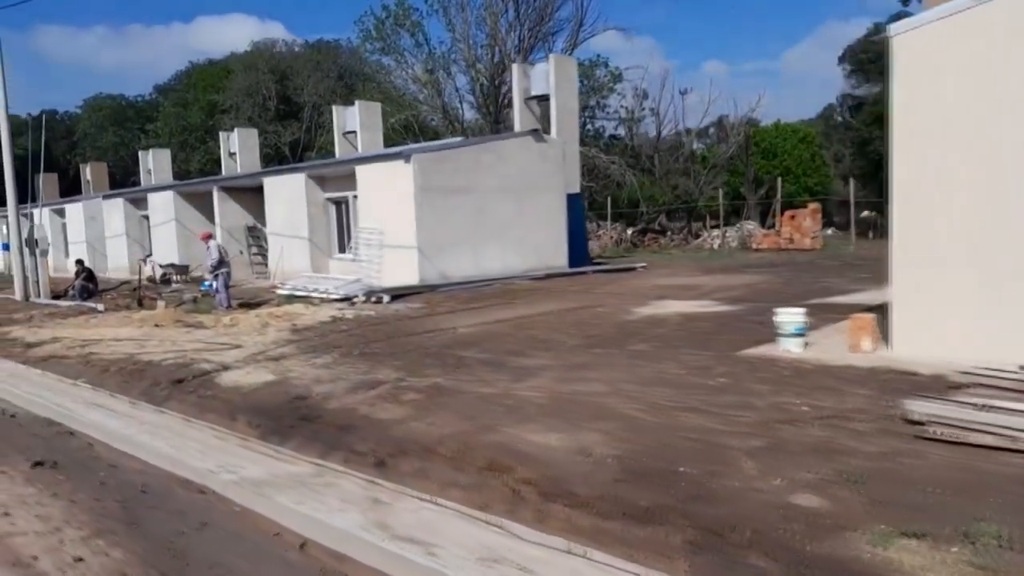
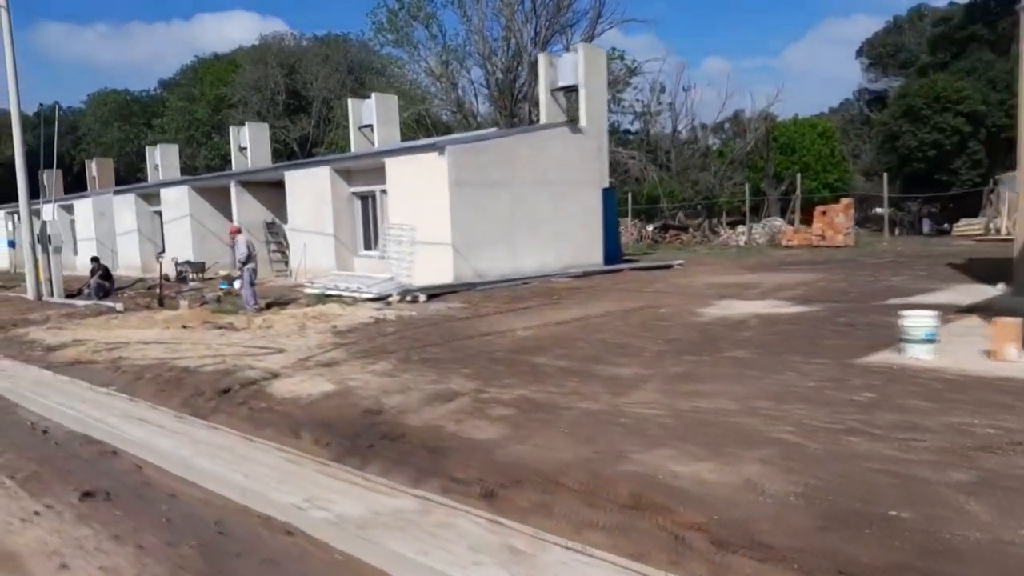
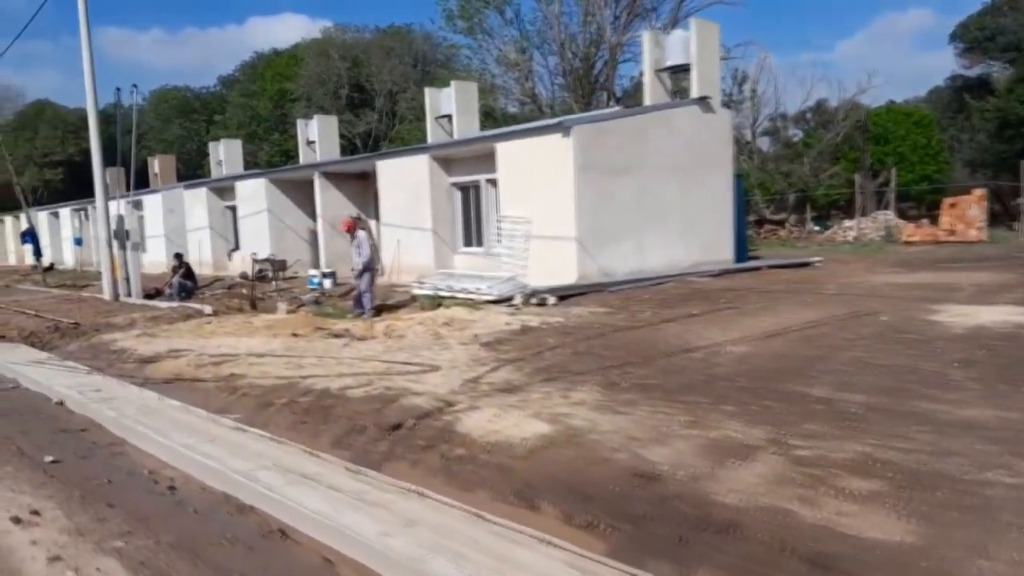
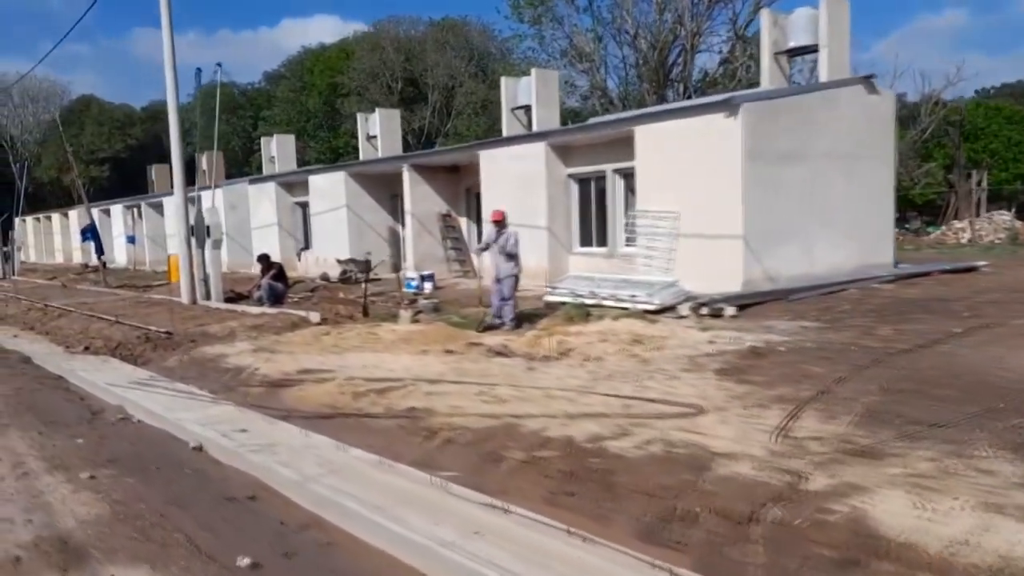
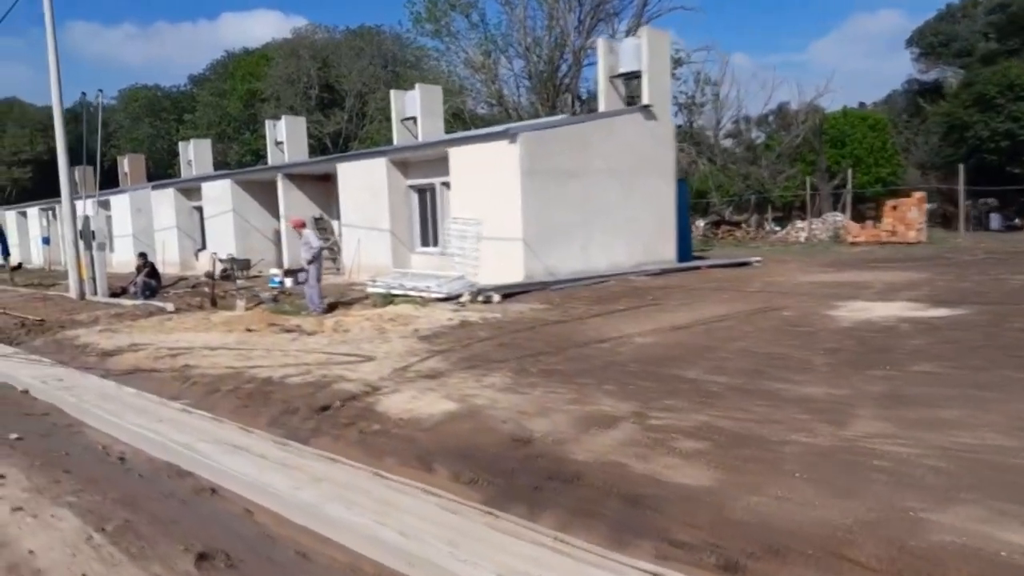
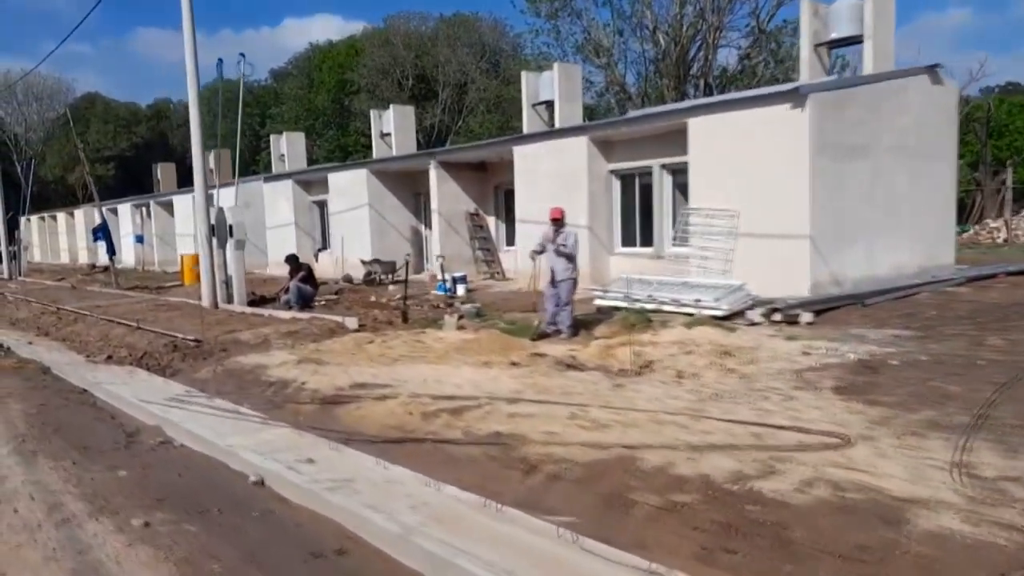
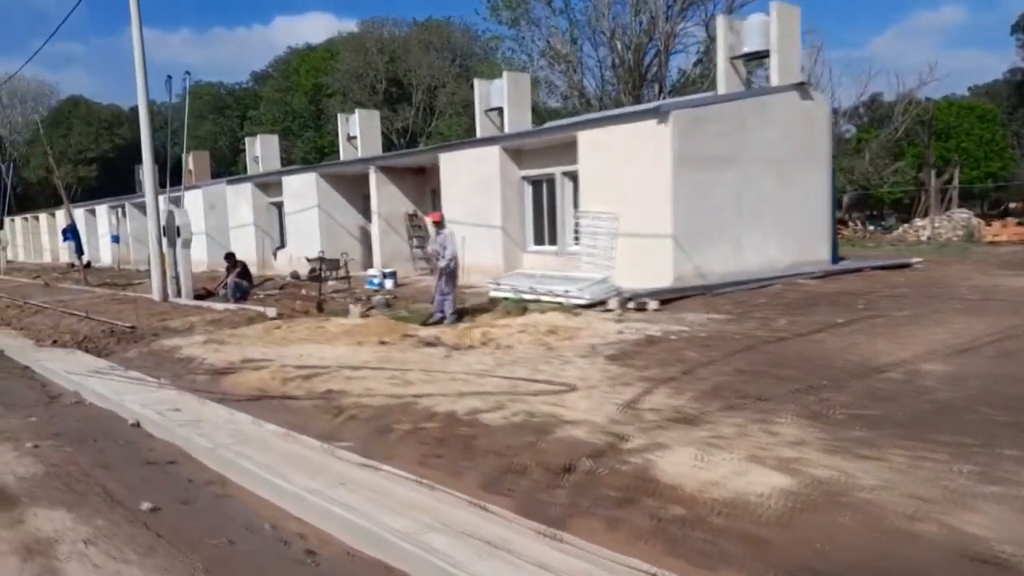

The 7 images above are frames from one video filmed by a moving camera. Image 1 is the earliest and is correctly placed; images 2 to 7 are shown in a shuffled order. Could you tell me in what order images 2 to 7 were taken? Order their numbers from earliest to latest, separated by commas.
2, 5, 3, 7, 4, 6
